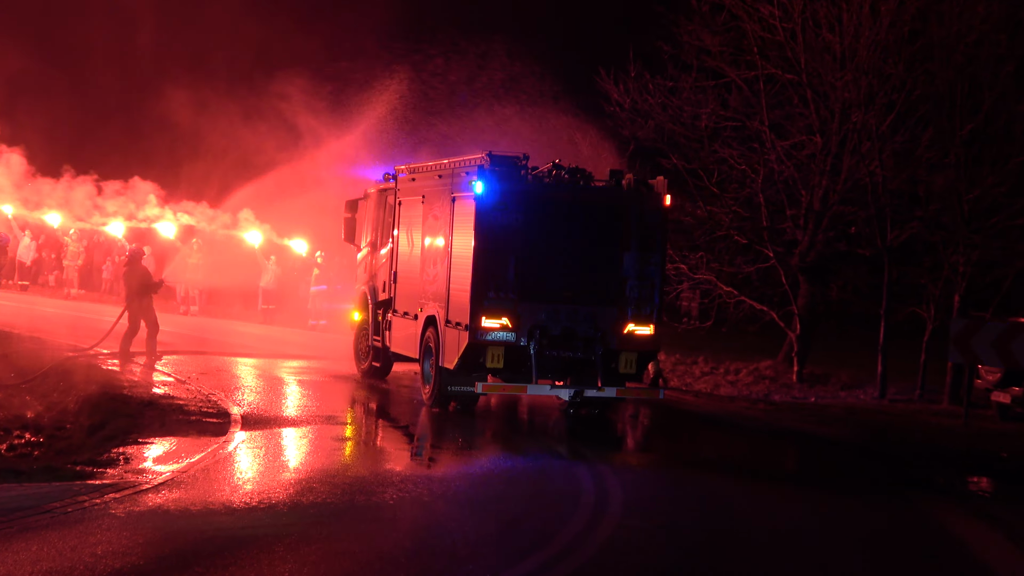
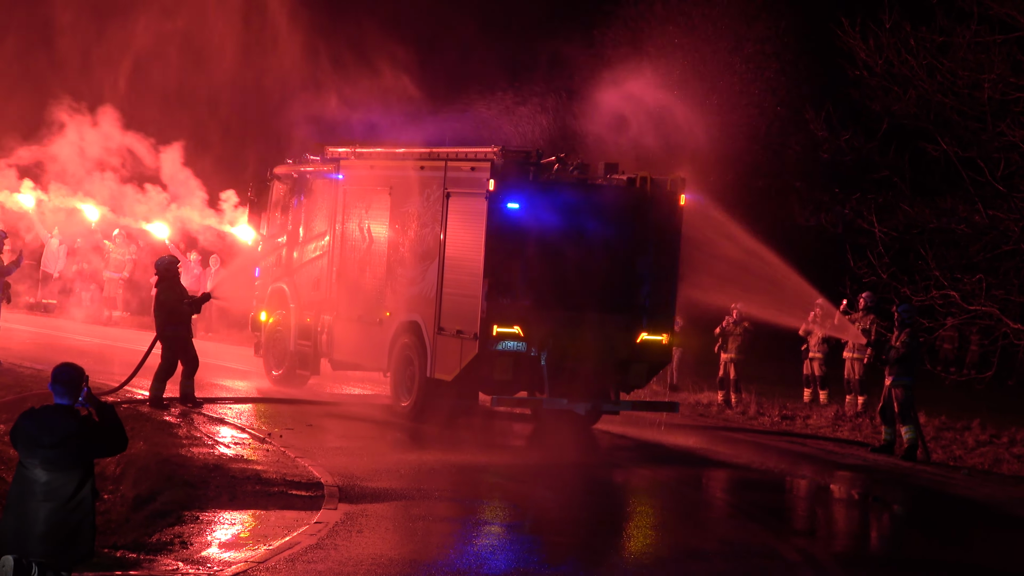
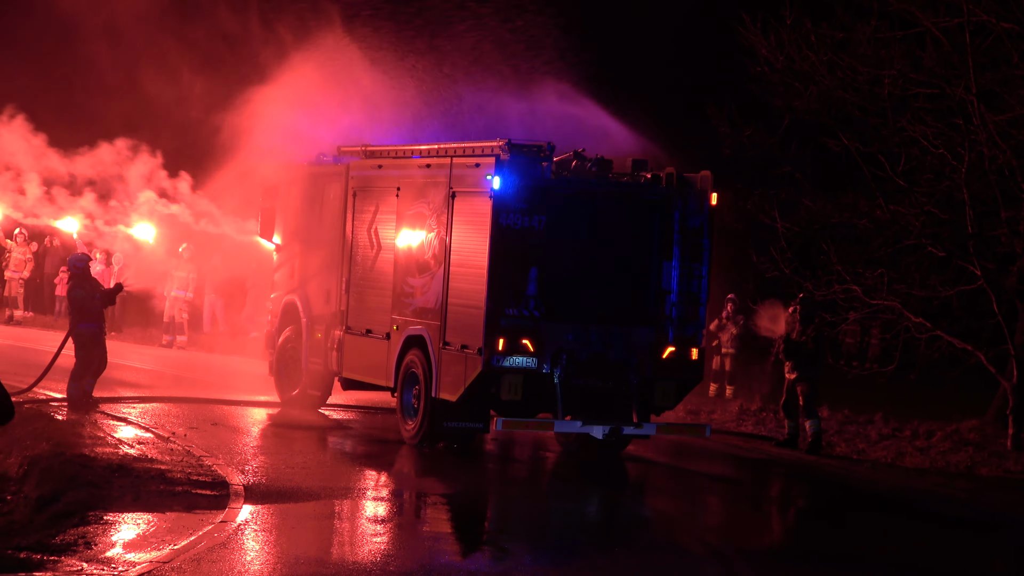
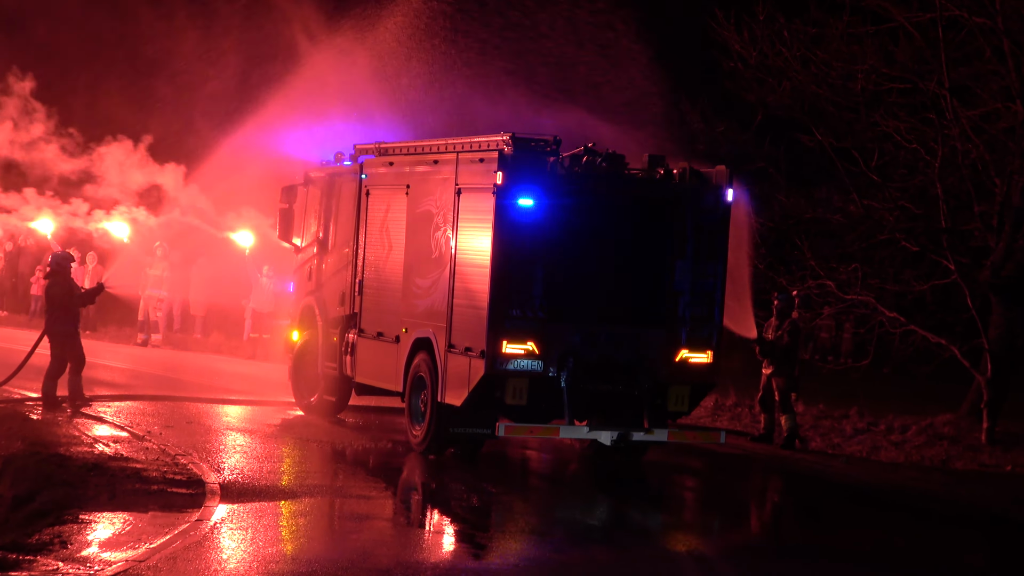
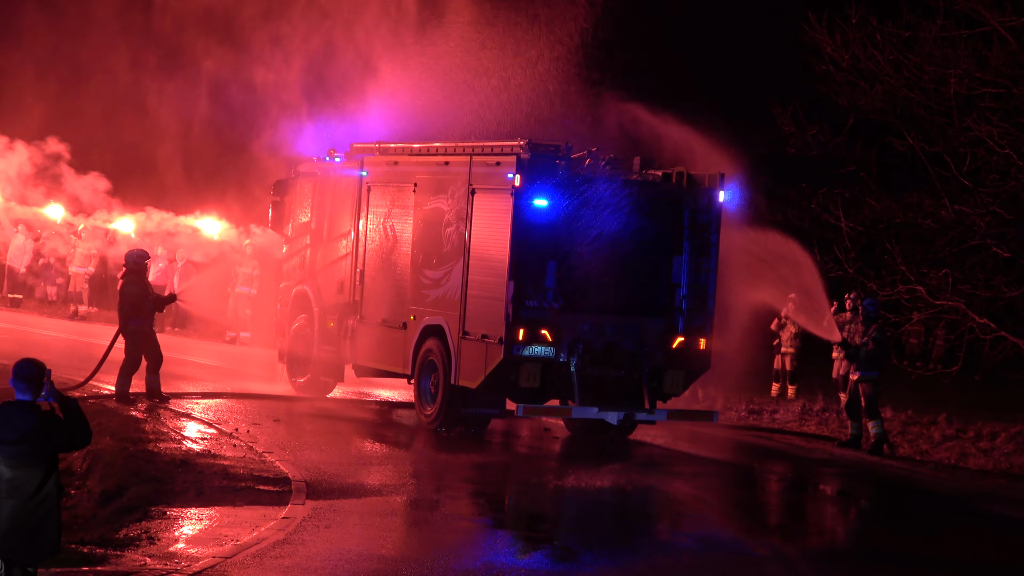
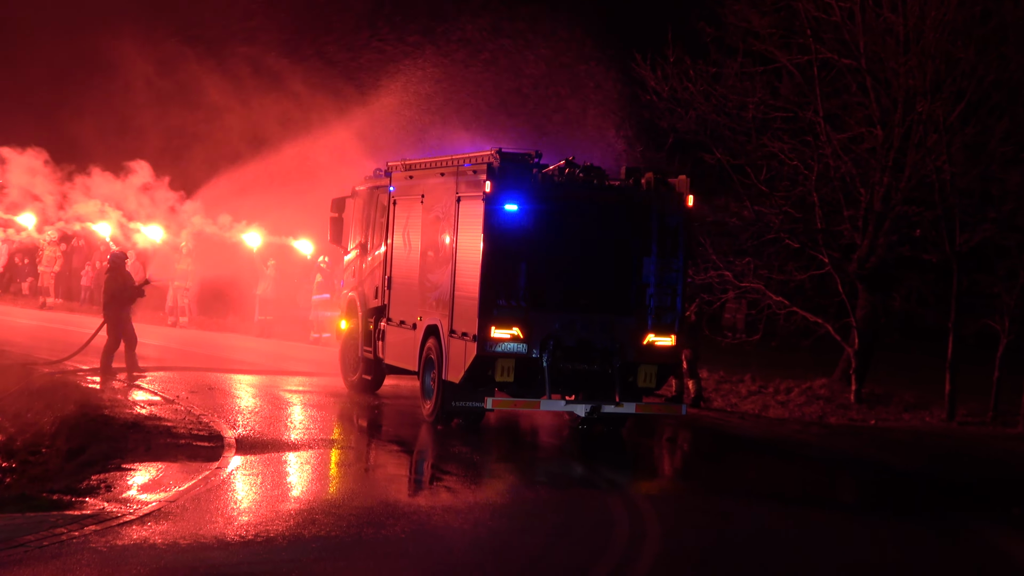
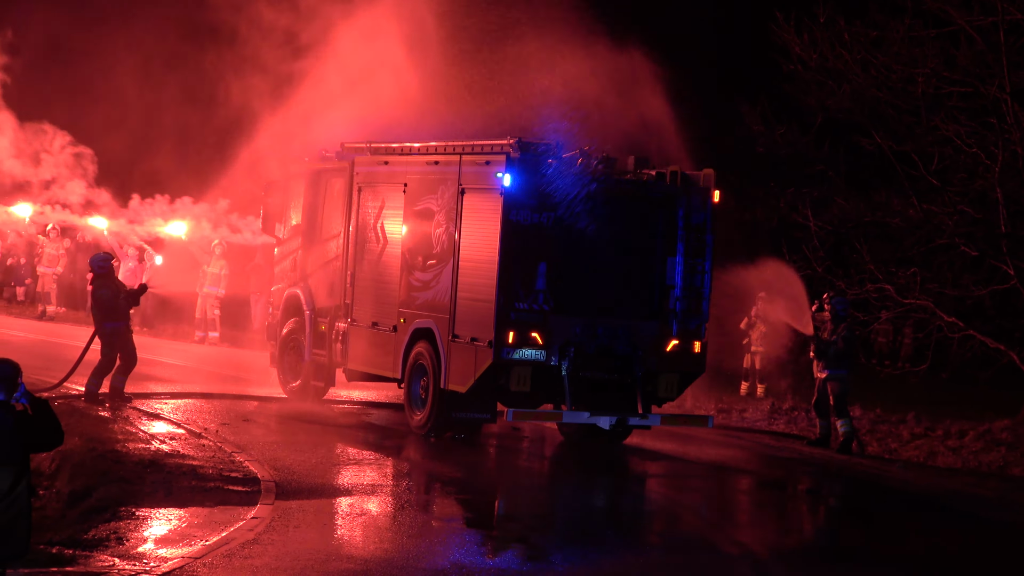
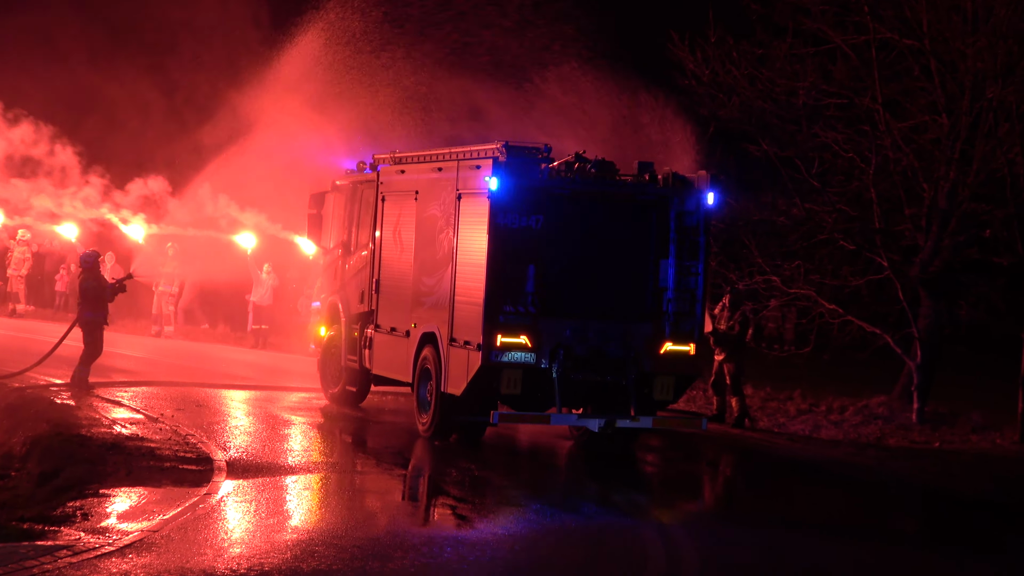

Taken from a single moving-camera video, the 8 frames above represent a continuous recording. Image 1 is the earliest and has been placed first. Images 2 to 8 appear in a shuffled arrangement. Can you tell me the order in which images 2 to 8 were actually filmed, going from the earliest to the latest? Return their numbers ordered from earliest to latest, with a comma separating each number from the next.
6, 8, 4, 3, 7, 5, 2
